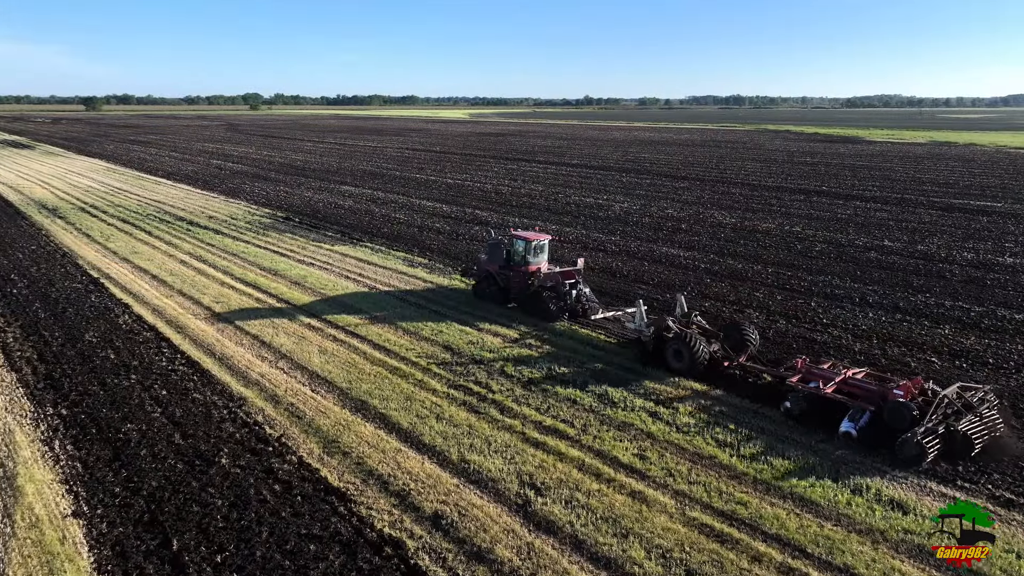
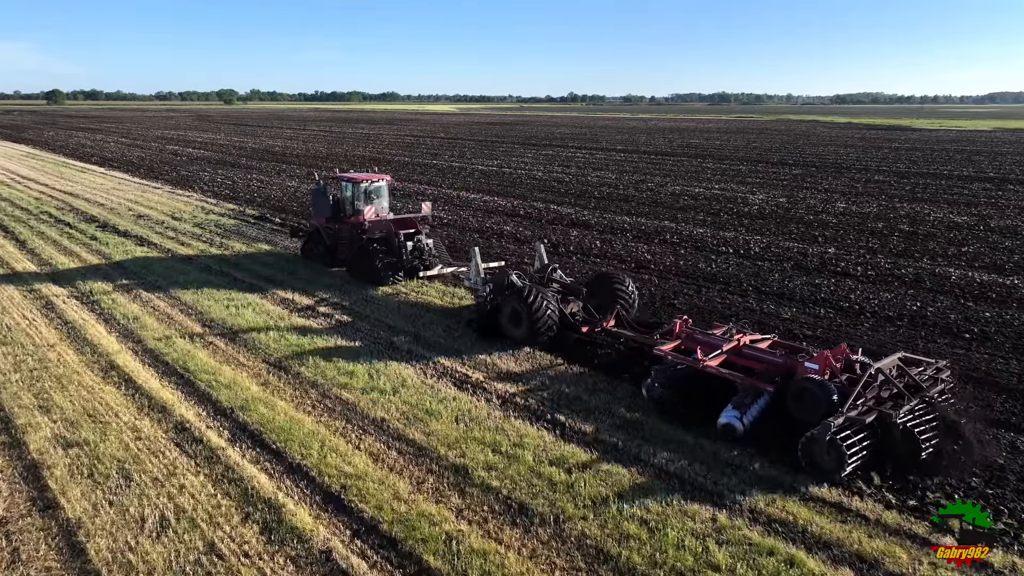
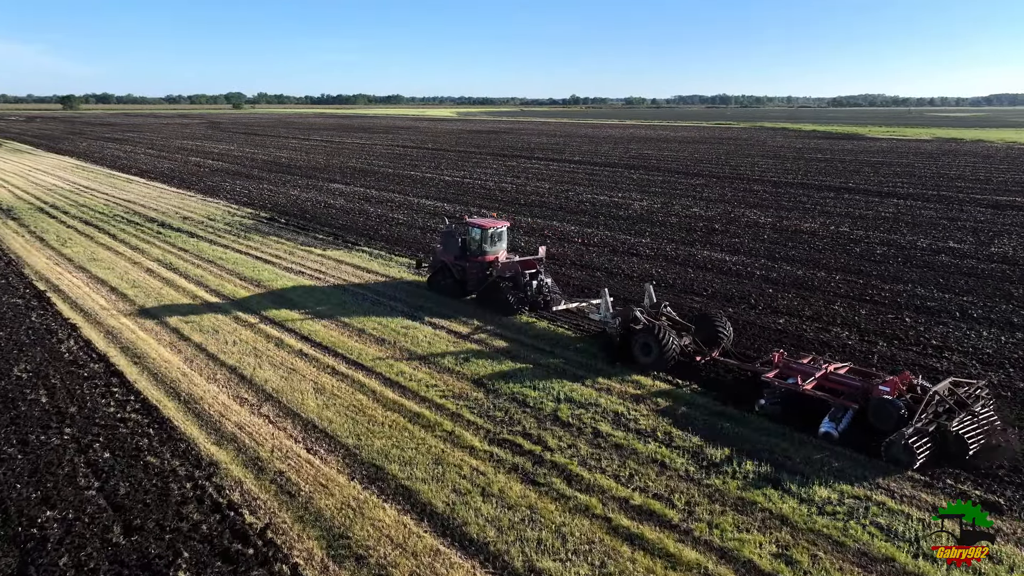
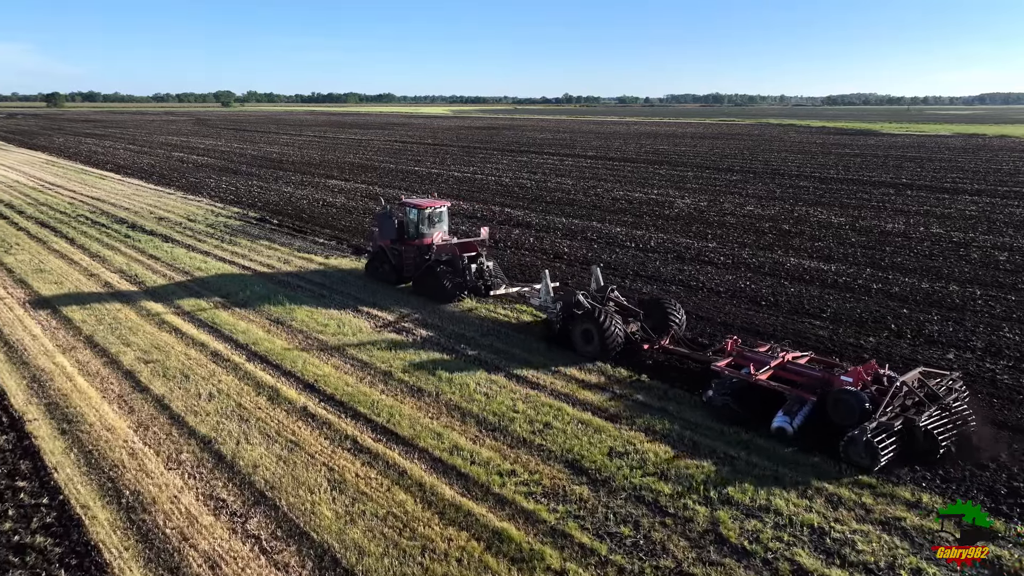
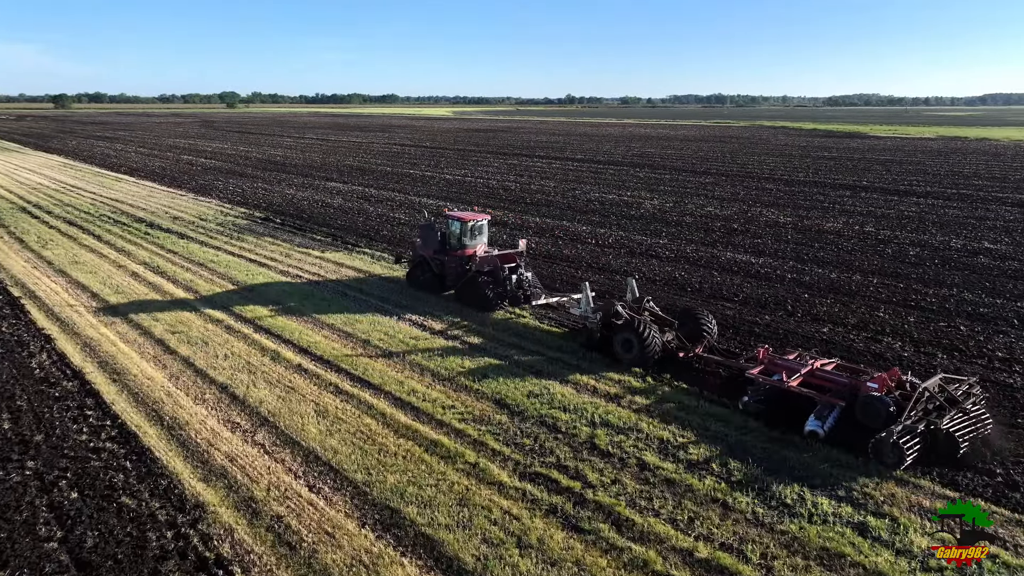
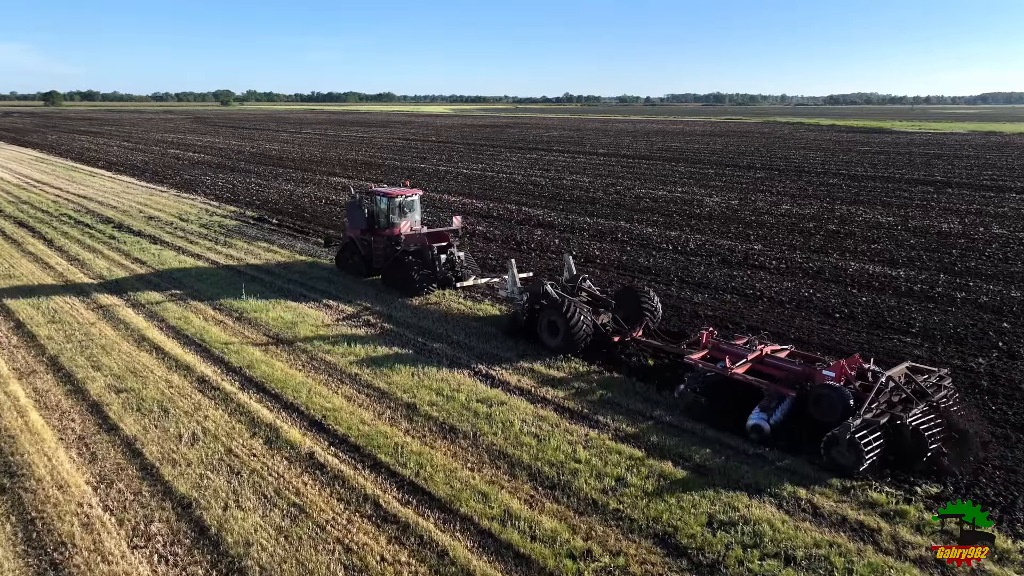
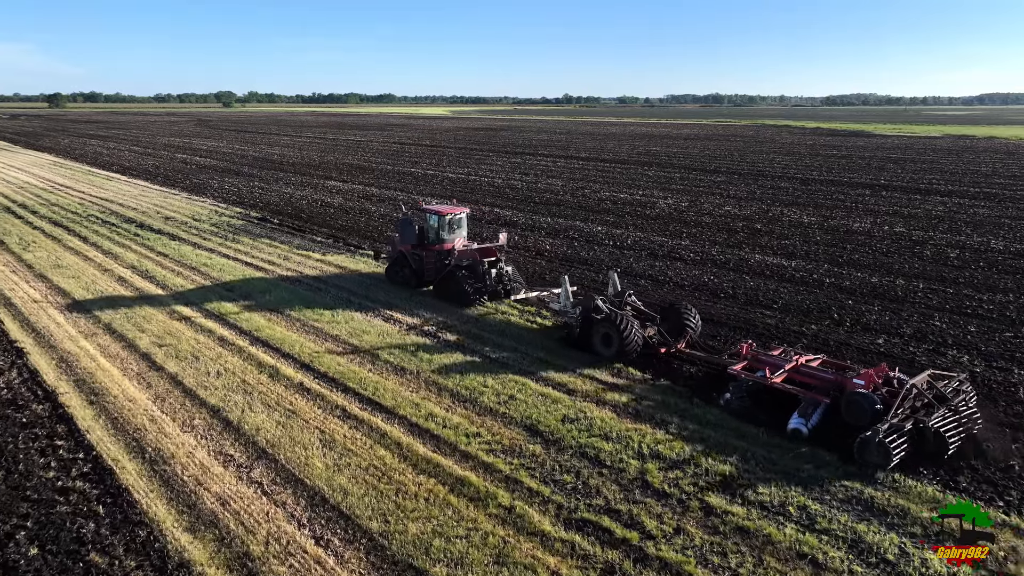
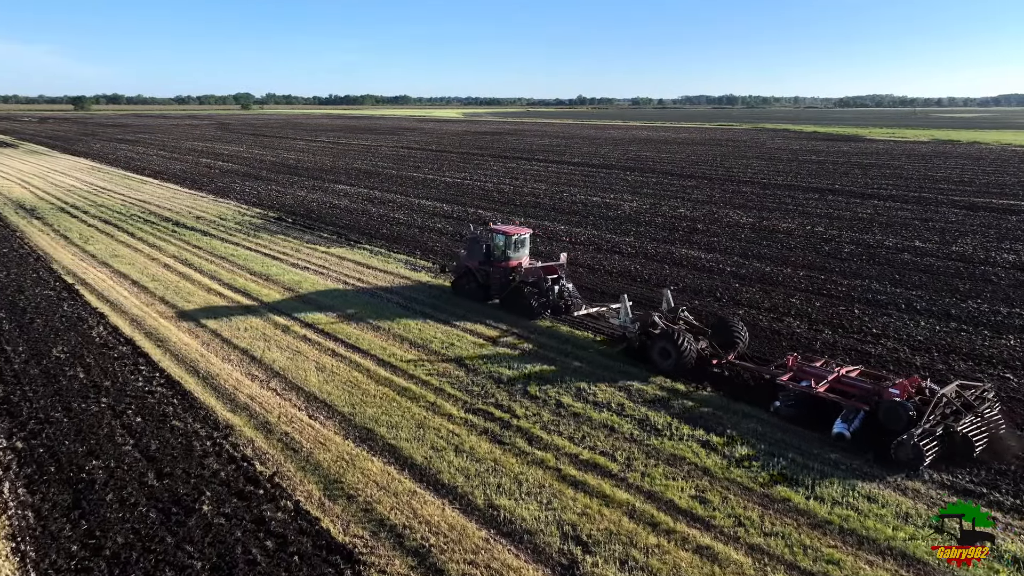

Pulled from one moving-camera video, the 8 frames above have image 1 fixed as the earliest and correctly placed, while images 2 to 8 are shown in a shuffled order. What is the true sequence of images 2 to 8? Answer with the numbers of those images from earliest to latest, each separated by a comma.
8, 3, 5, 7, 4, 6, 2
